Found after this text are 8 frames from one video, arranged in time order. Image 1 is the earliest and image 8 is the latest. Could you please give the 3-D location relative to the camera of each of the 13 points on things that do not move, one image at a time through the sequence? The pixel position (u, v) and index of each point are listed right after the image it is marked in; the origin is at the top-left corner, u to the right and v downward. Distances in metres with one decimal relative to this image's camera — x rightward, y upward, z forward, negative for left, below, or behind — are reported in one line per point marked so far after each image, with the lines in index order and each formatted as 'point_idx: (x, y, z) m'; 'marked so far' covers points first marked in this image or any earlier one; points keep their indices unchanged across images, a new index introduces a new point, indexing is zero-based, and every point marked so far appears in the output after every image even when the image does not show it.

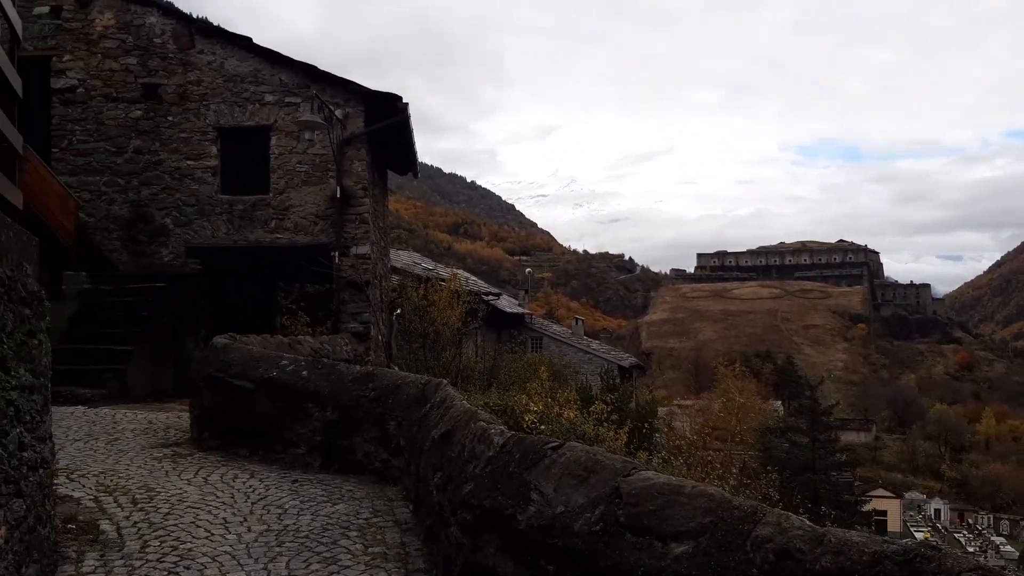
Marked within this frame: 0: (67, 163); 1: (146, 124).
0: (-6.3, +1.8, +11.1) m
1: (-5.2, +2.3, +11.1) m
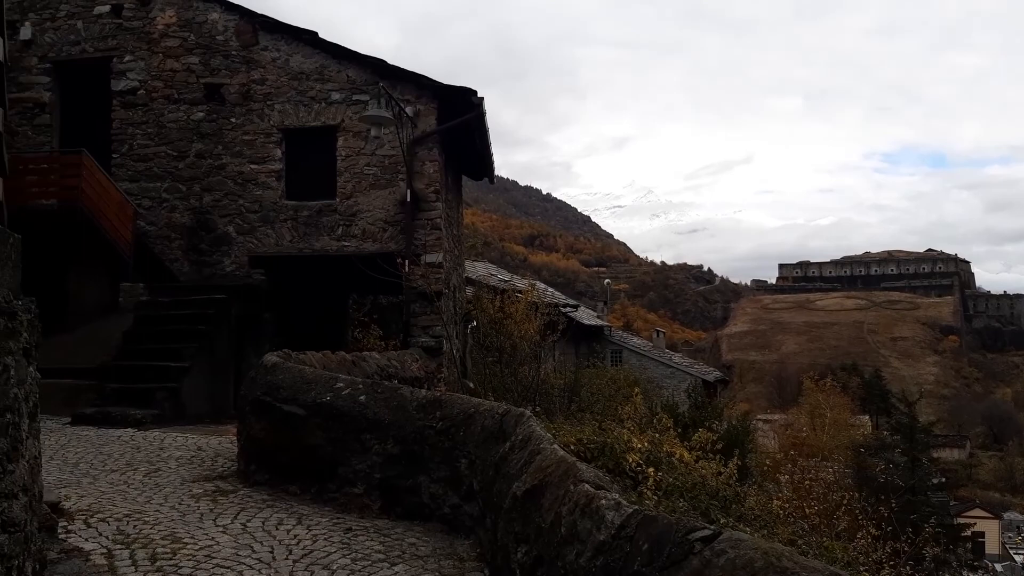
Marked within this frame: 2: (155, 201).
0: (-5.2, +1.6, +10.6) m
1: (-4.1, +2.2, +10.5) m
2: (-4.8, +1.2, +10.6) m
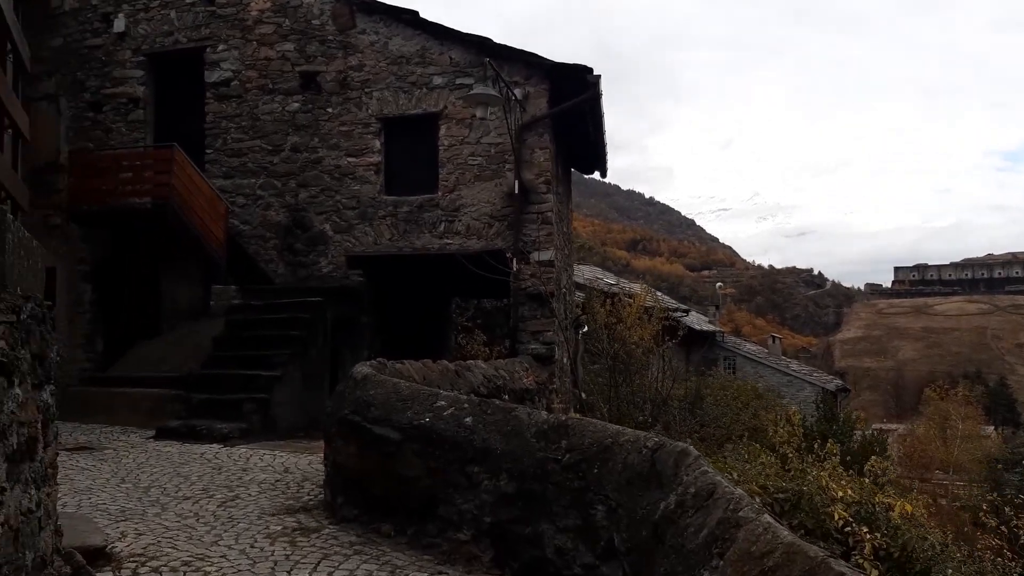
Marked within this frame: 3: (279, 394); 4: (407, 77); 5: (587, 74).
0: (-3.7, +1.6, +10.0) m
1: (-2.6, +2.1, +9.8) m
2: (-3.4, +1.2, +10.0) m
3: (-2.4, -1.1, +7.9) m
4: (-1.3, +2.6, +9.6) m
5: (+0.9, +2.5, +9.2) m
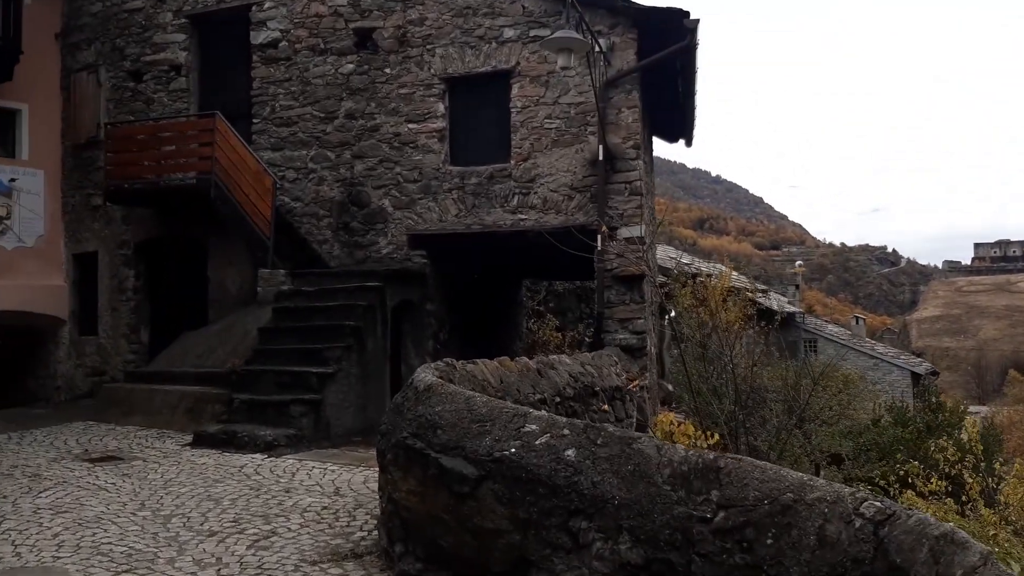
0: (-2.8, +1.8, +9.1) m
1: (-1.7, +2.3, +8.8) m
2: (-2.4, +1.3, +9.0) m
3: (-1.6, -0.9, +6.9) m
4: (-0.4, +2.8, +8.4) m
5: (+1.7, +2.7, +7.9) m
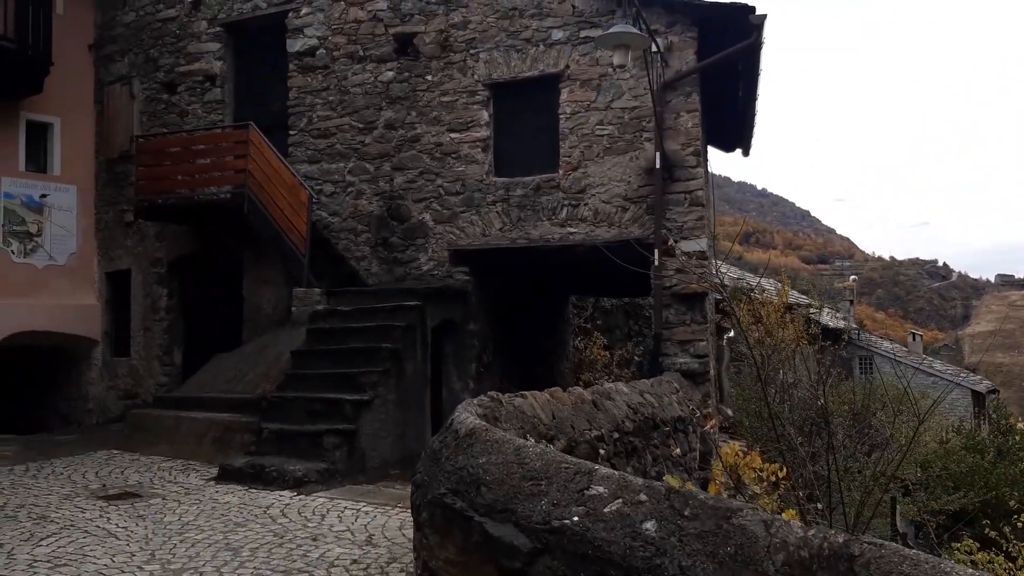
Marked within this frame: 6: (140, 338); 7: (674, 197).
0: (-2.3, +1.6, +8.6) m
1: (-1.2, +2.1, +8.3) m
2: (-1.9, +1.1, +8.6) m
3: (-1.2, -1.1, +6.4) m
4: (+0.1, +2.6, +7.9) m
5: (+2.2, +2.5, +7.2) m
6: (-4.3, -0.6, +9.1) m
7: (+1.6, +0.9, +7.5) m
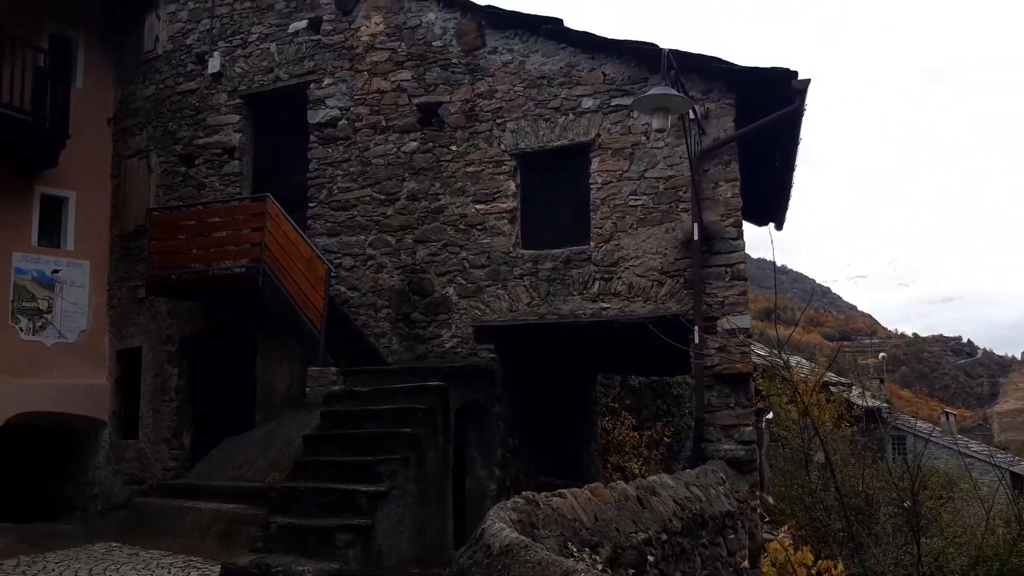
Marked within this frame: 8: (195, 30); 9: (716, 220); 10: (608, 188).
0: (-2.0, +0.7, +8.3) m
1: (-0.9, +1.3, +8.0) m
2: (-1.6, +0.3, +8.2) m
3: (-0.9, -1.7, +5.8) m
4: (+0.4, +1.8, +7.6) m
5: (+2.5, +1.9, +6.9) m
6: (-4.0, -1.5, +8.6) m
7: (+1.8, +0.2, +7.0) m
8: (-3.7, +3.0, +9.0) m
9: (+1.8, +0.6, +7.0) m
10: (+0.9, +0.9, +7.3) m
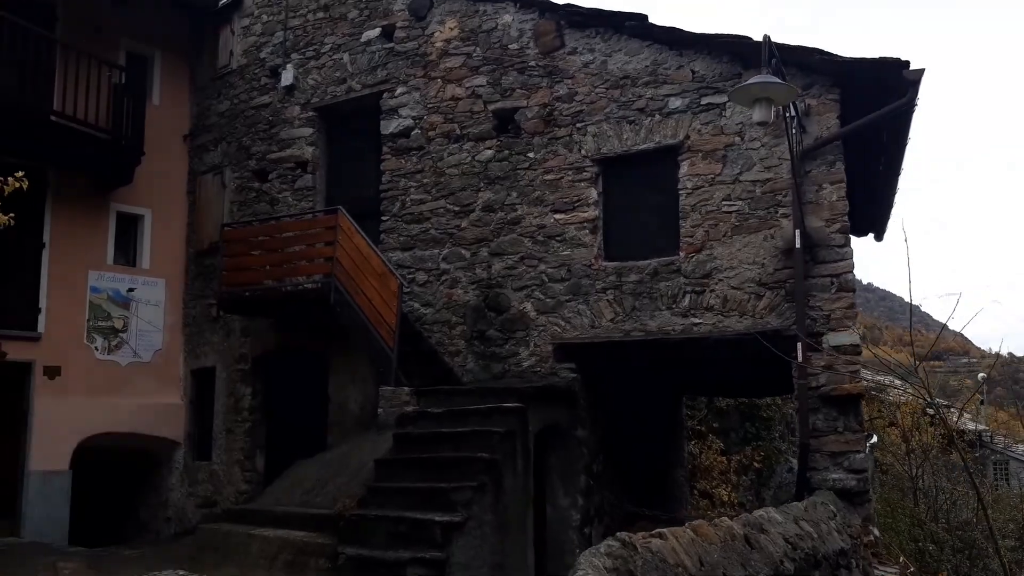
0: (-1.1, +0.6, +8.0) m
1: (-0.1, +1.2, +7.6) m
2: (-0.8, +0.2, +7.8) m
3: (-0.4, -1.8, +5.4) m
4: (+1.1, +1.7, +7.1) m
5: (+3.1, +1.8, +6.2) m
6: (-3.2, -1.6, +8.5) m
7: (+2.5, +0.1, +6.3) m
8: (-2.8, +2.8, +8.9) m
9: (+2.5, +0.5, +6.4) m
10: (+1.6, +0.8, +6.8) m
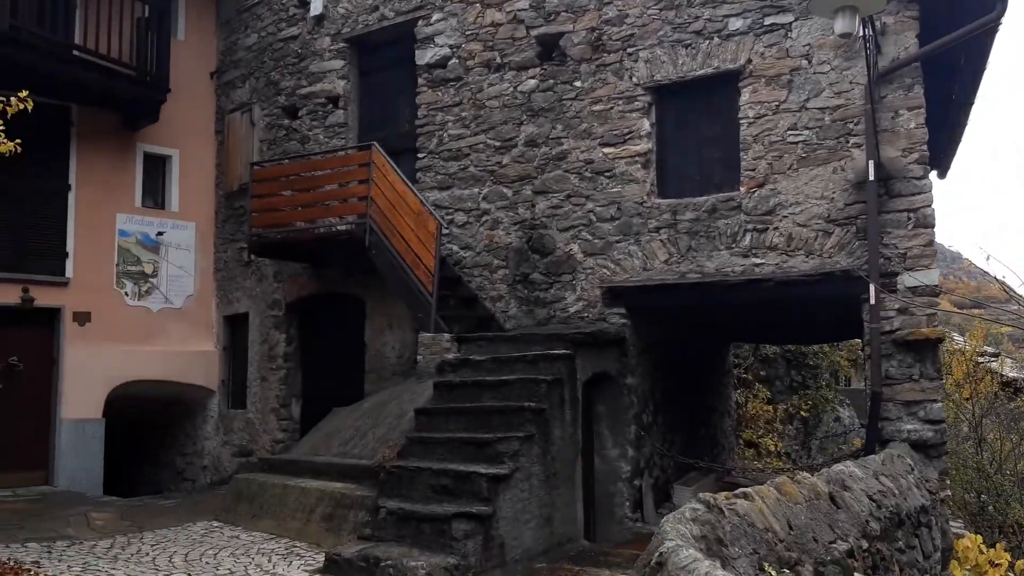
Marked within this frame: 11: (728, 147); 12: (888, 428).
0: (-0.7, +1.1, +7.6) m
1: (+0.3, +1.7, +7.1) m
2: (-0.4, +0.7, +7.4) m
3: (0.0, -1.4, +5.0) m
4: (+1.5, +2.2, +6.5) m
5: (+3.5, +2.2, +5.5) m
6: (-2.7, -1.1, +8.3) m
7: (+2.8, +0.5, +5.8) m
8: (-2.3, +3.4, +8.4) m
9: (+2.9, +1.0, +5.8) m
10: (+2.0, +1.3, +6.2) m
11: (+1.8, +1.2, +6.5) m
12: (+2.8, -1.1, +5.9) m
